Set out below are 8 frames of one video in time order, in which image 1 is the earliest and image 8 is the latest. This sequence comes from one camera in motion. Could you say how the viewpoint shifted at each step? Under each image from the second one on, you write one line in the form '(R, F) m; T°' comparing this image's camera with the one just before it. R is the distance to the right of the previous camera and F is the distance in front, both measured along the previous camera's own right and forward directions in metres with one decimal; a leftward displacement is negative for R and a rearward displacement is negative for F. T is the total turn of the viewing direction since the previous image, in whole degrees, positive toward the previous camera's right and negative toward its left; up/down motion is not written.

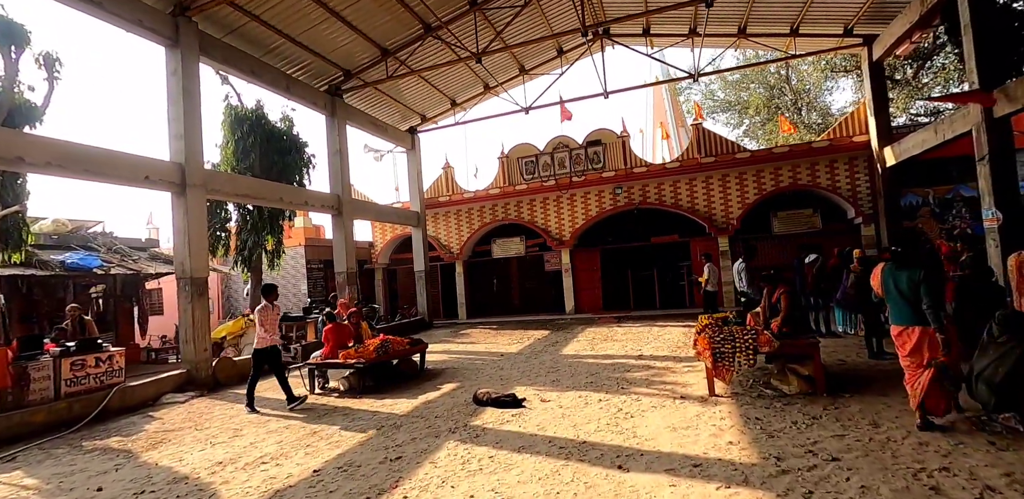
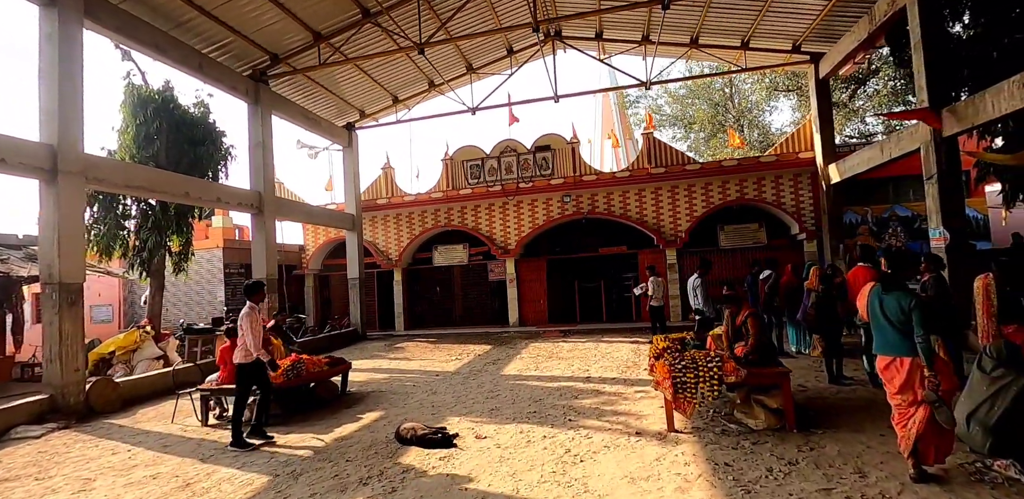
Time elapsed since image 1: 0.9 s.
(+0.1, +0.8) m; +6°
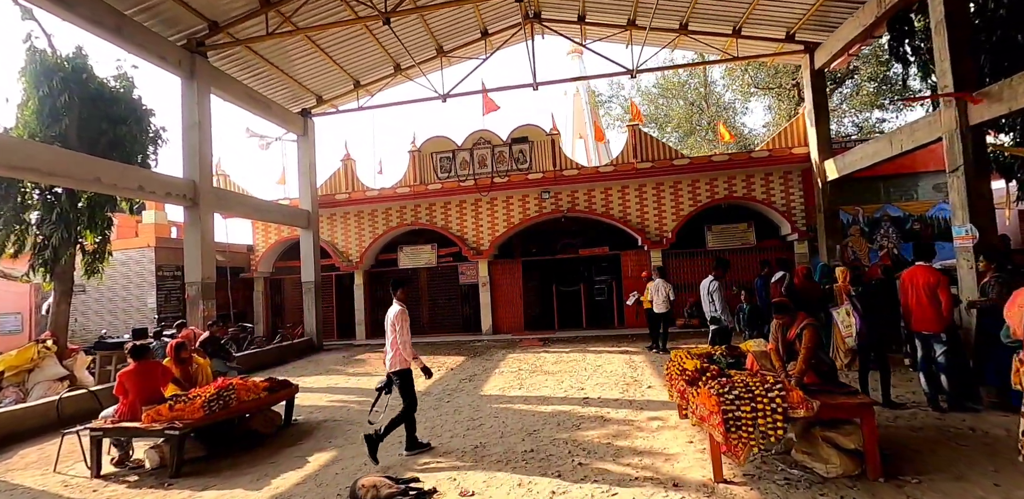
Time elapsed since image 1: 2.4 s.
(-0.2, +1.1) m; +4°
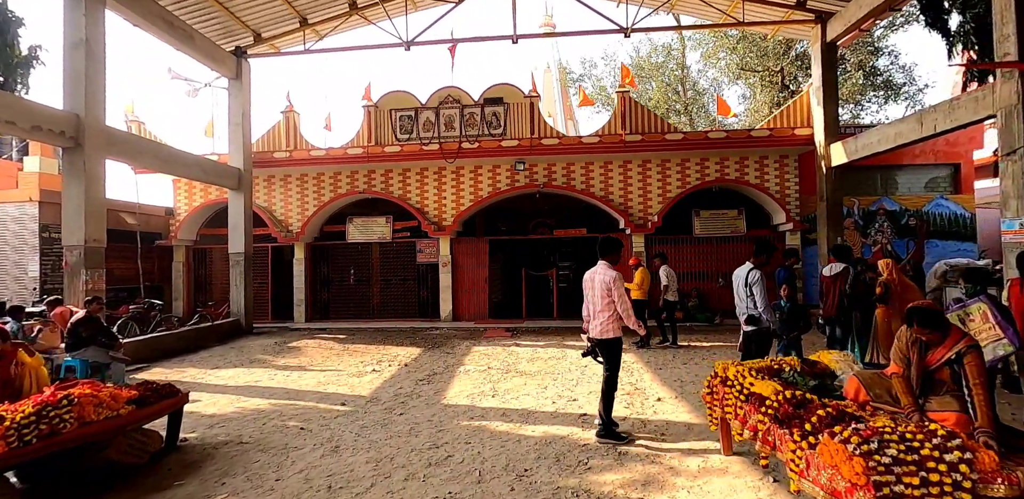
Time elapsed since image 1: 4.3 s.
(-0.2, +1.5) m; +5°
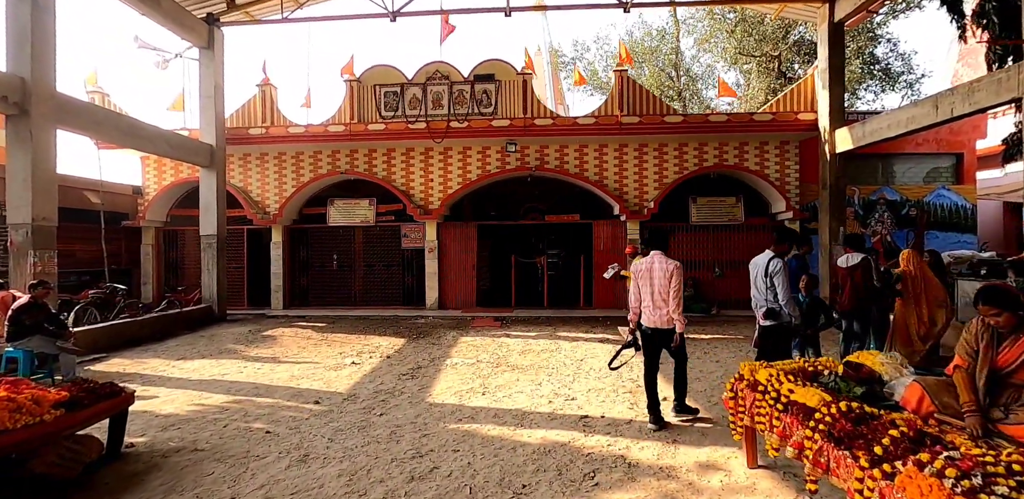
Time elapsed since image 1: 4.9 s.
(-0.1, +0.5) m; +2°
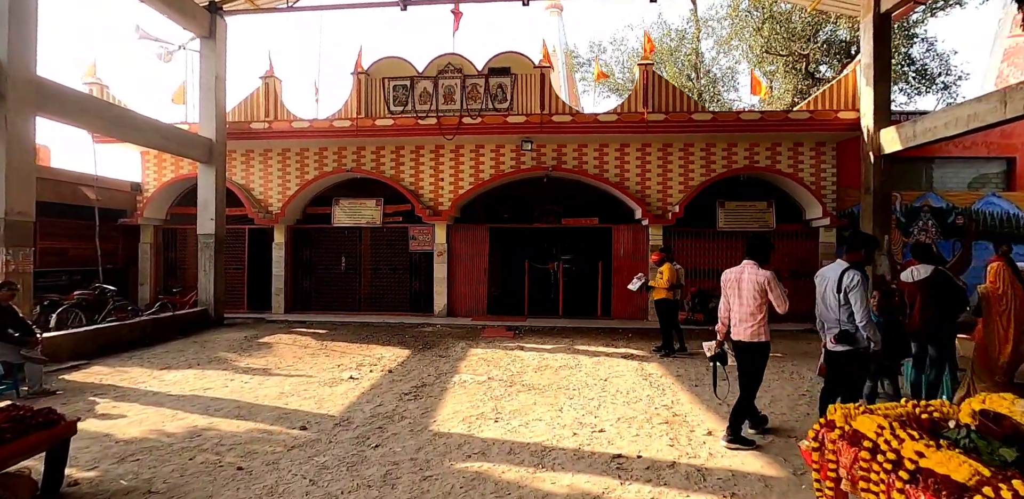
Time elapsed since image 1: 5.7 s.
(-0.1, +0.6) m; -1°
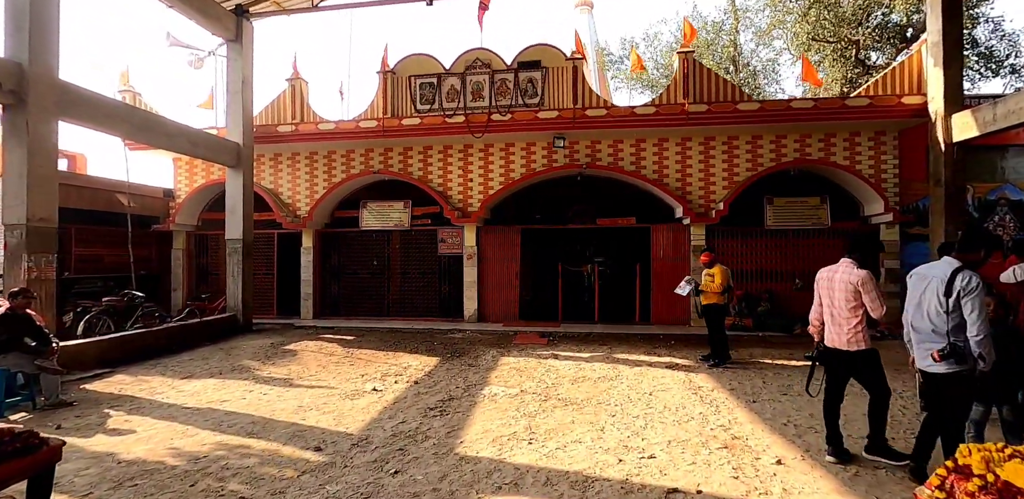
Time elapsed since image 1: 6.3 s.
(0.0, +0.5) m; -4°
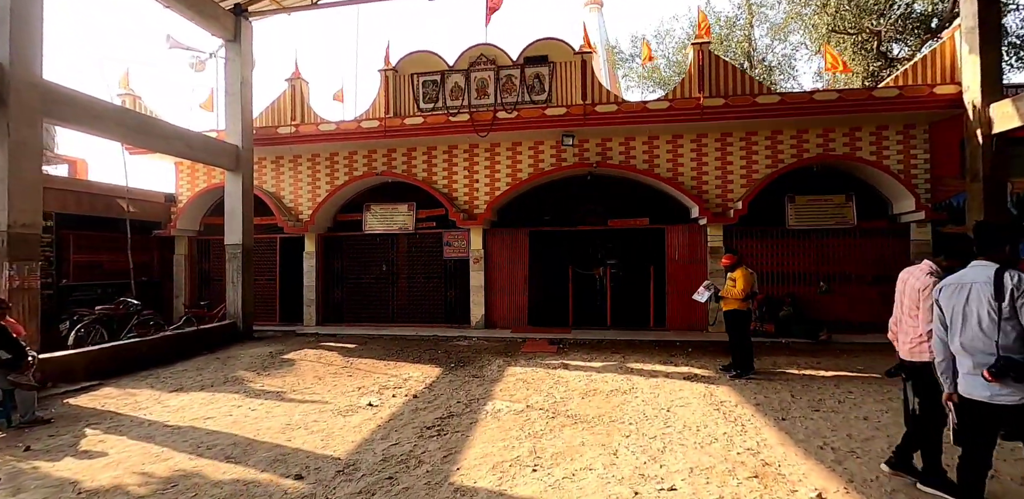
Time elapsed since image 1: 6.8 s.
(+0.1, +0.4) m; -1°
